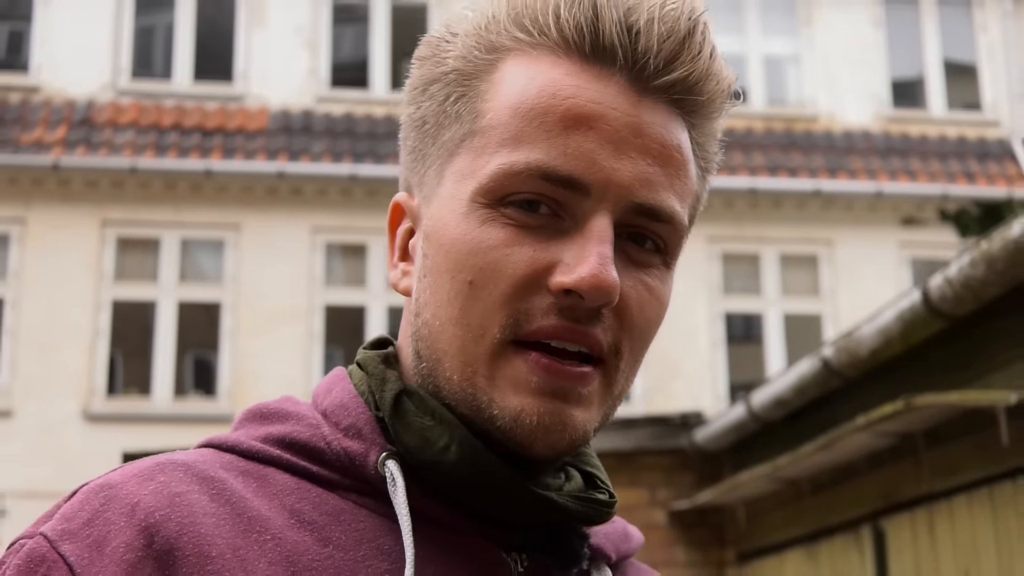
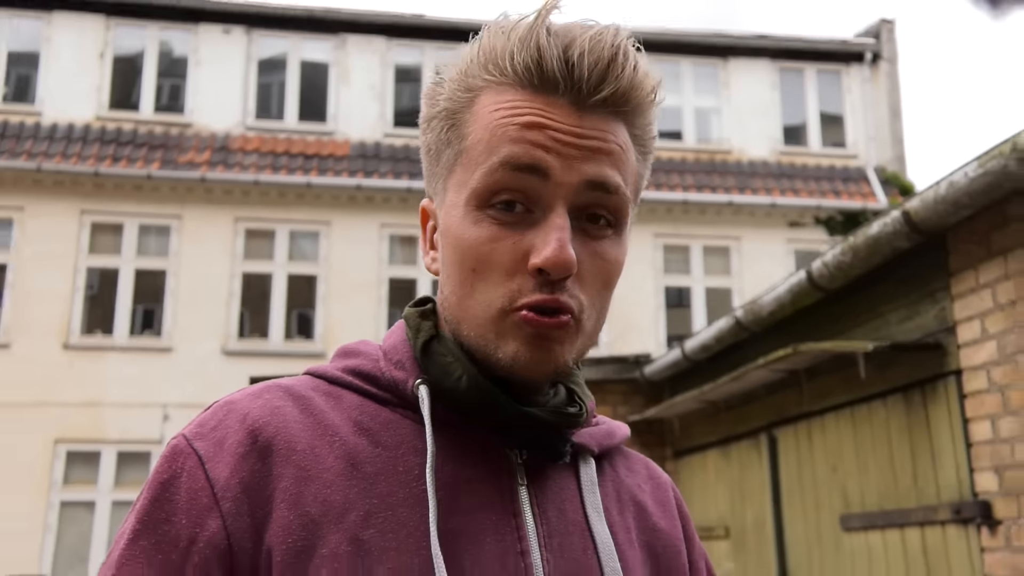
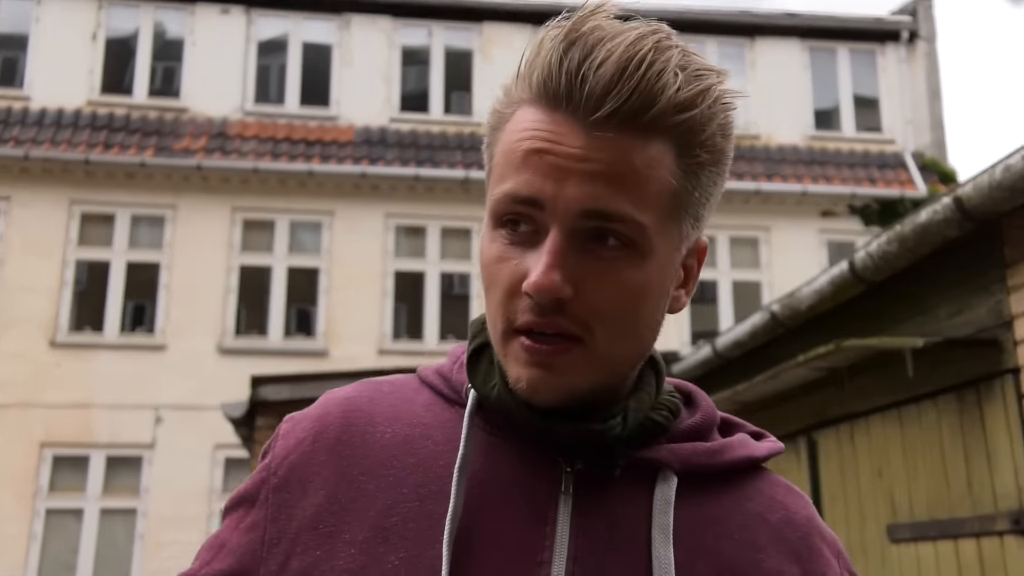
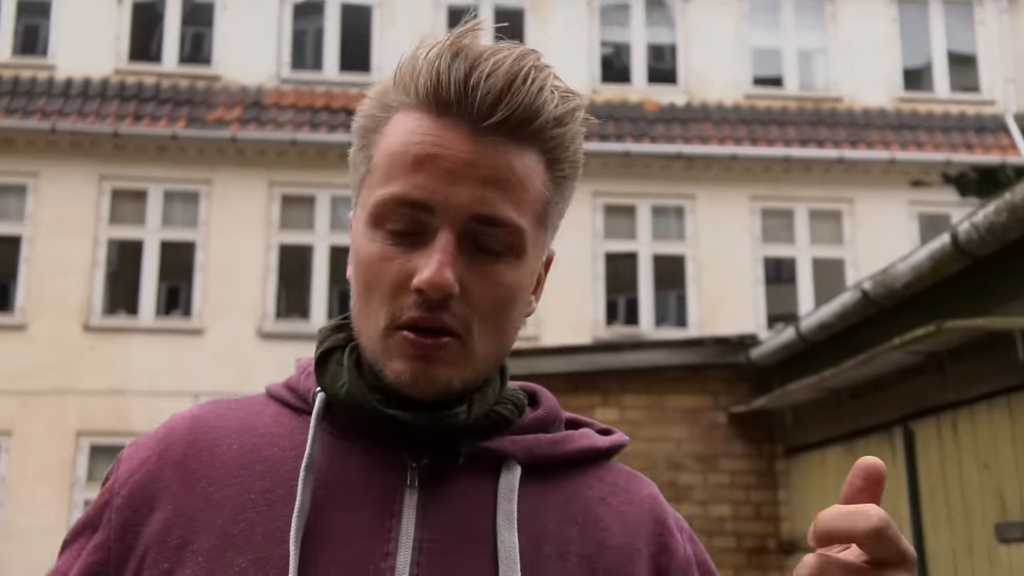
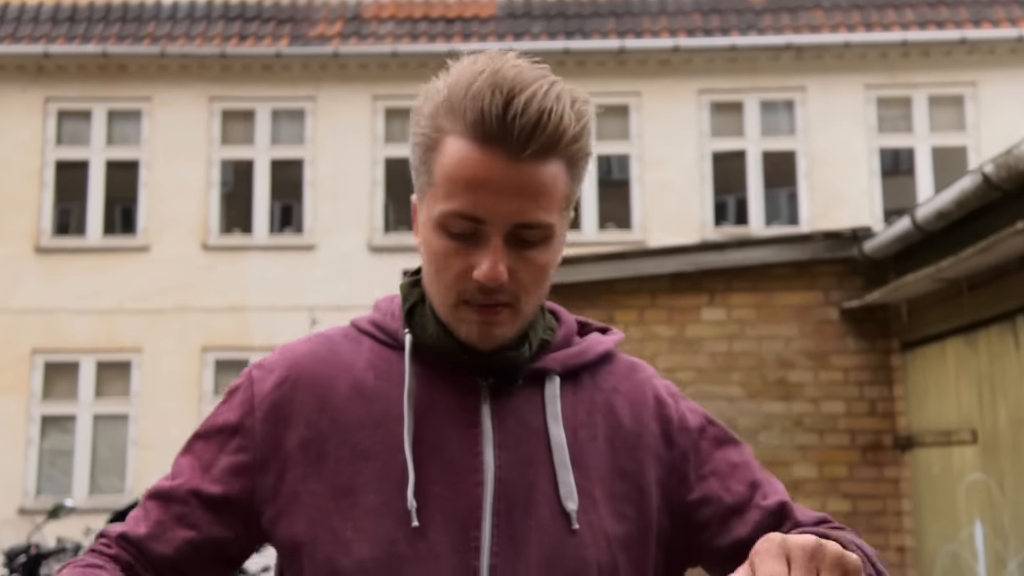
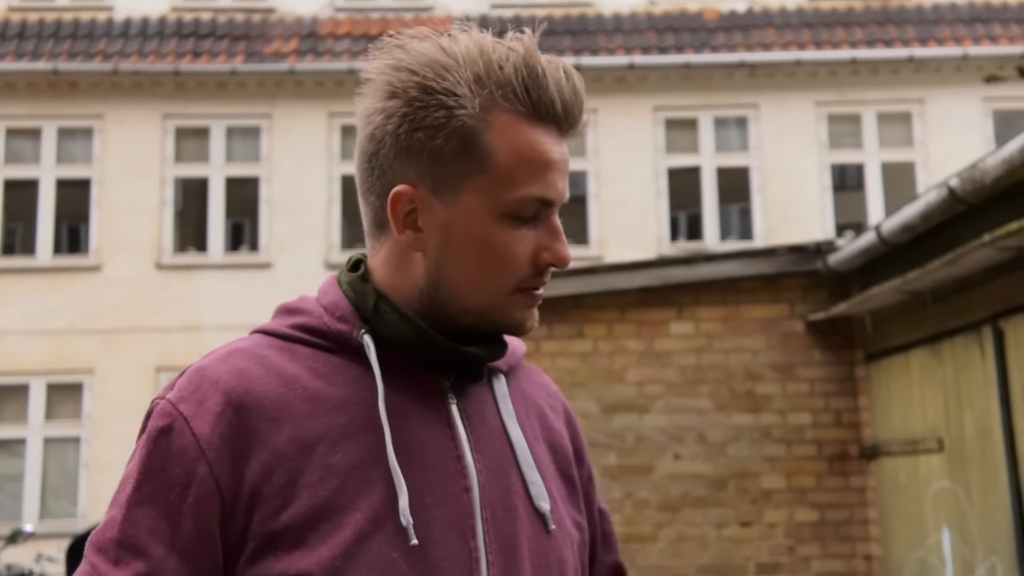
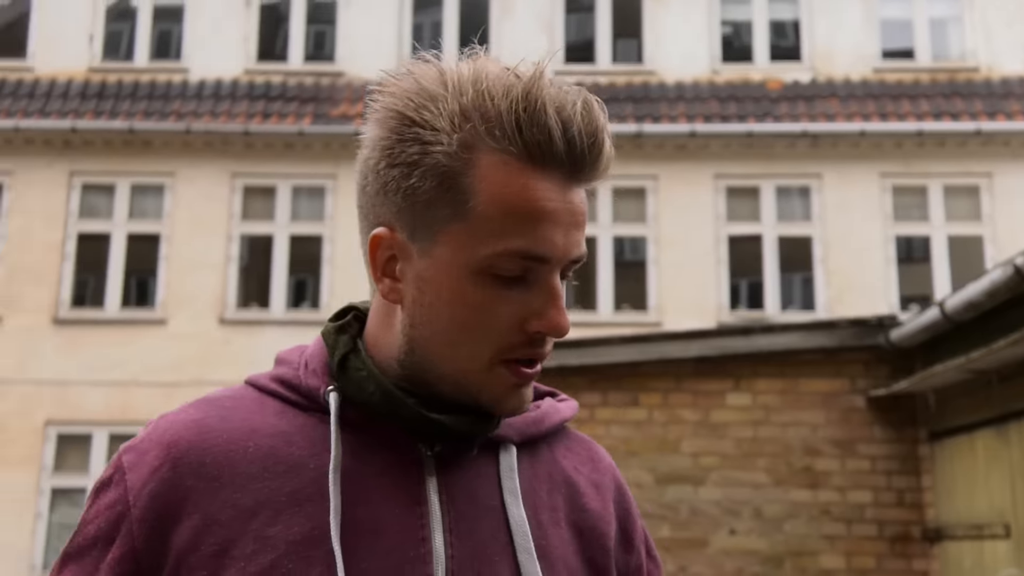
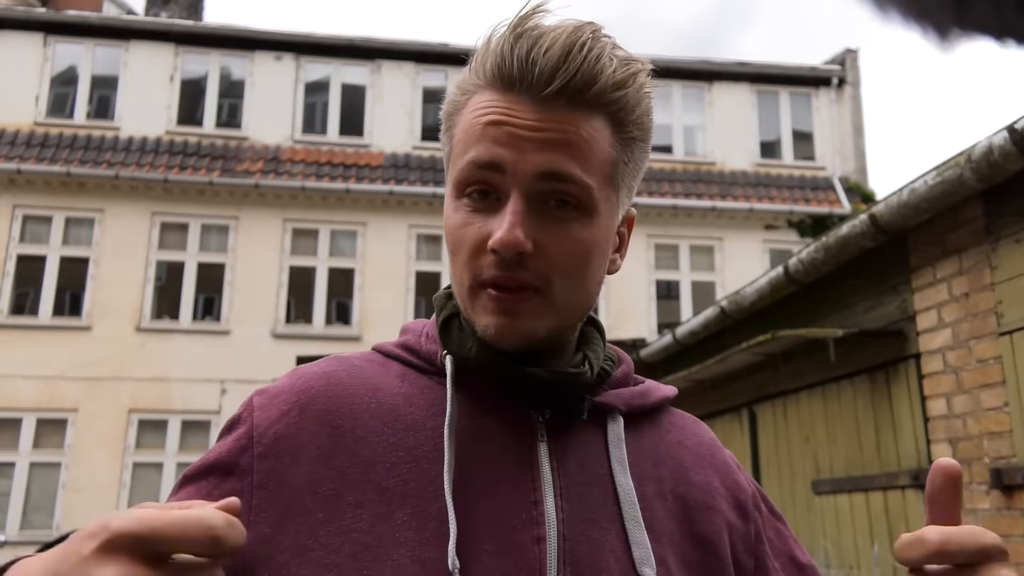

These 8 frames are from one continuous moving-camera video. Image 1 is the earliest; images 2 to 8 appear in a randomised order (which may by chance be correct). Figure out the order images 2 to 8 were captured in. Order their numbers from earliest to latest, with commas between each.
2, 8, 3, 4, 7, 6, 5
